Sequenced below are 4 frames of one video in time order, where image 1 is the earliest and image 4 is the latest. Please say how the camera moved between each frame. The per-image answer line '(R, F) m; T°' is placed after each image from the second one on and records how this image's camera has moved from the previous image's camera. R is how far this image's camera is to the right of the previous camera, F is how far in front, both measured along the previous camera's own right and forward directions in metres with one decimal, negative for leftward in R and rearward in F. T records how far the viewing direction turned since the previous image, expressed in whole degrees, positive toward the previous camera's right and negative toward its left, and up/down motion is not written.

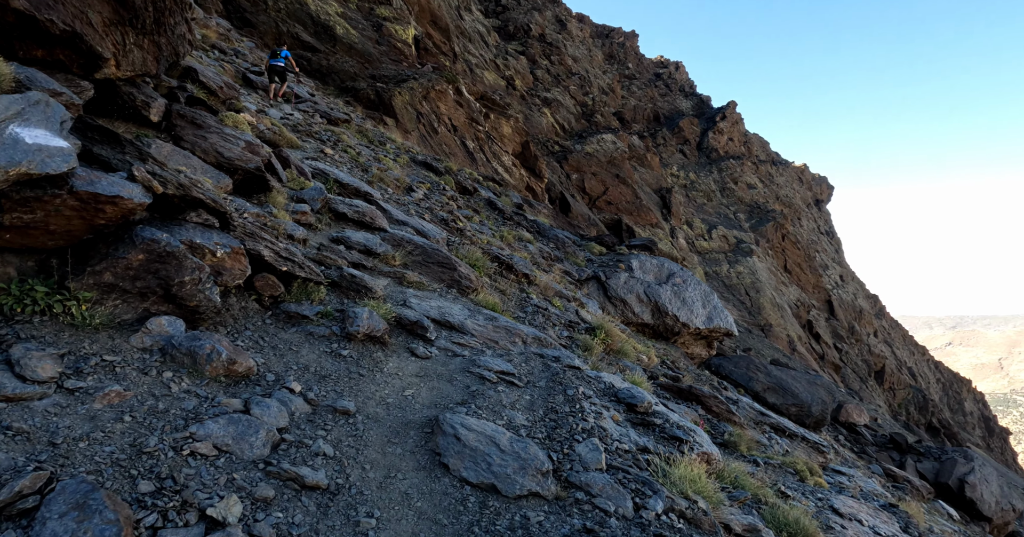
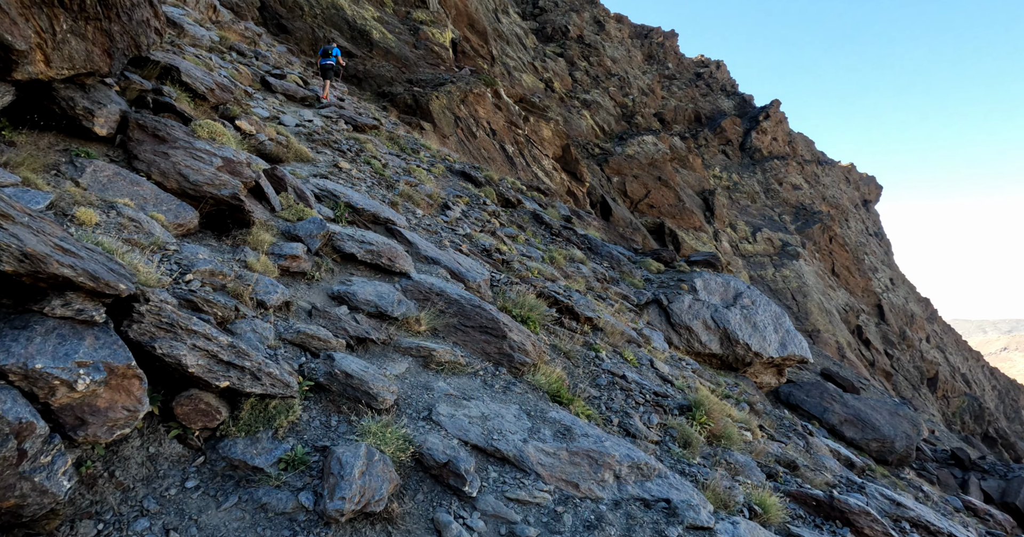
(-0.4, +3.1) m; -3°
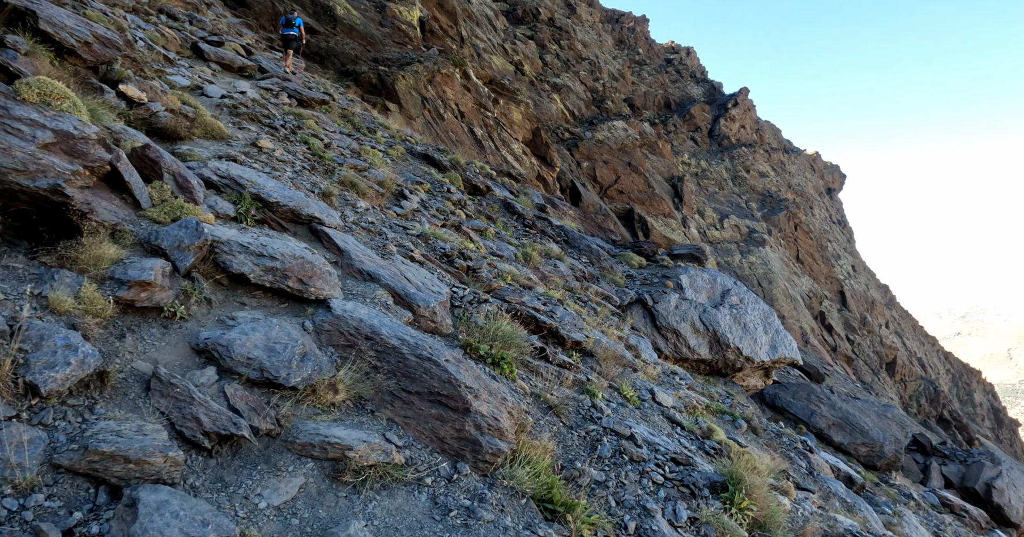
(0.0, +2.6) m; +3°
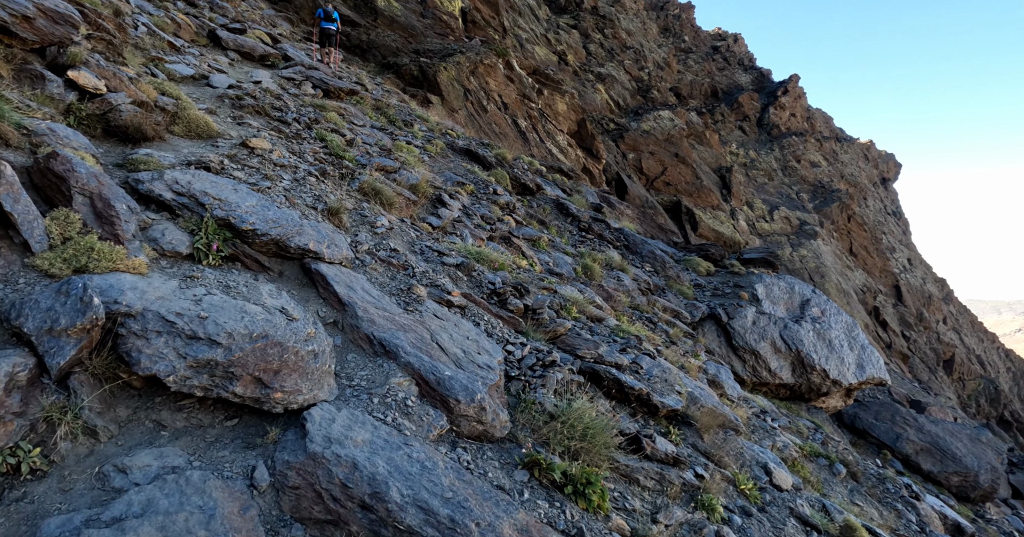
(-0.4, +2.5) m; -4°
